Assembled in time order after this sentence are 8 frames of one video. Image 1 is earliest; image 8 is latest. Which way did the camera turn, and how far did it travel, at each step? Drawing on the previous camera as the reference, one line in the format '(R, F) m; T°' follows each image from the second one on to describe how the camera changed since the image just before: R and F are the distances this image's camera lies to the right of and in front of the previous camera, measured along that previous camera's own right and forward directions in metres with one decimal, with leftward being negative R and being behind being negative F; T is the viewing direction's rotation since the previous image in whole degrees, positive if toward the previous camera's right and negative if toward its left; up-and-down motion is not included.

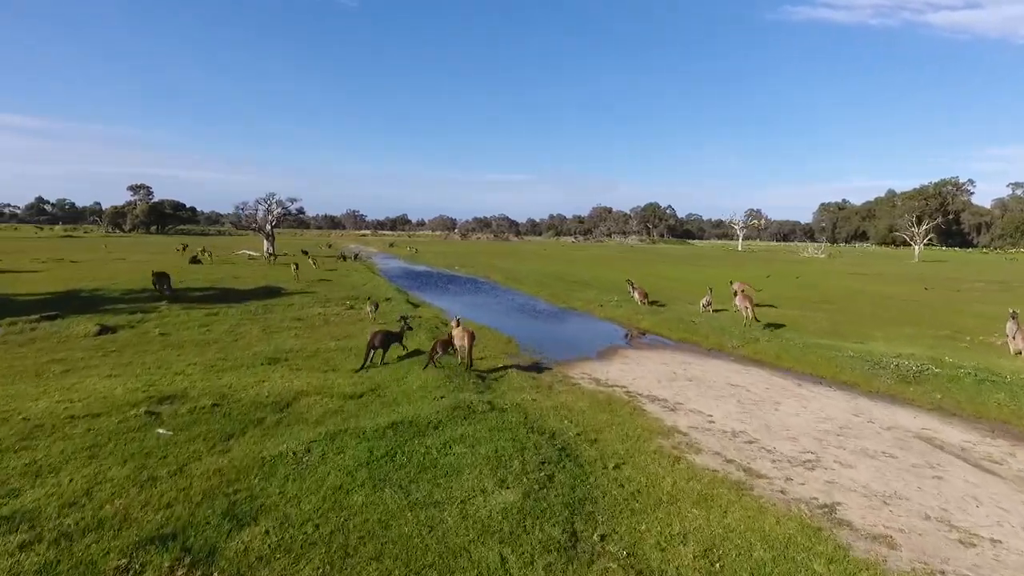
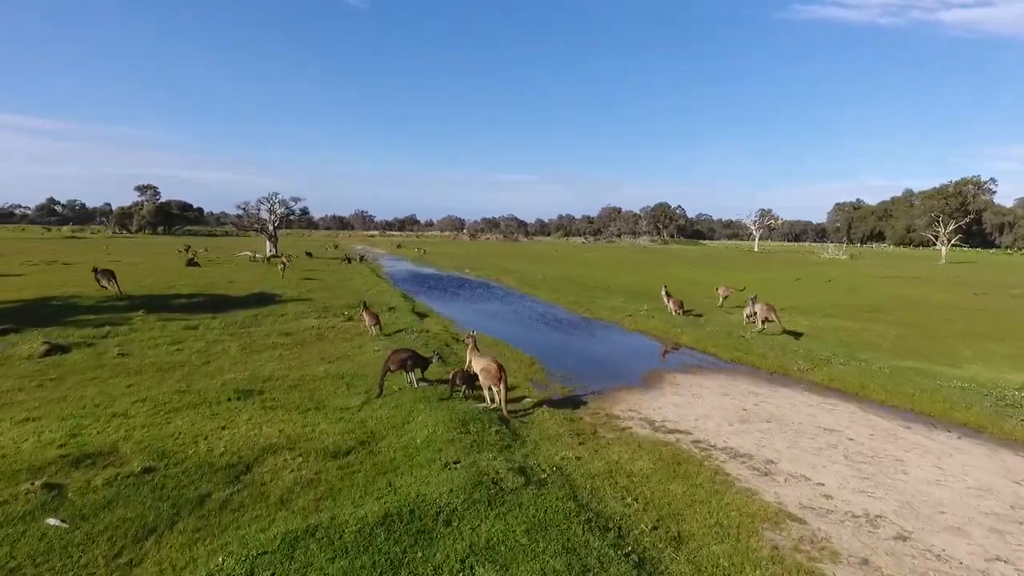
(-0.5, +3.4) m; -1°
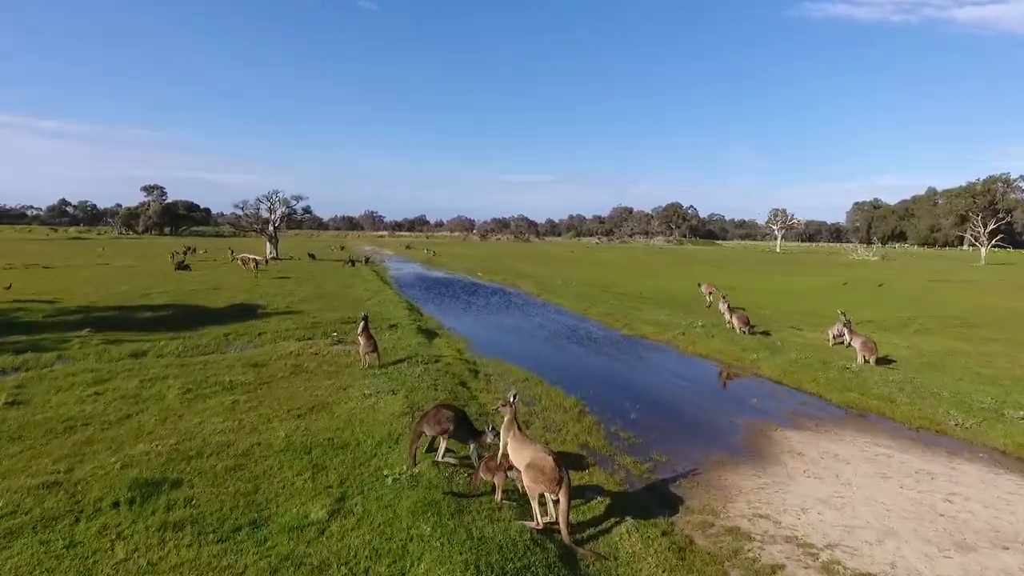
(-0.7, +5.1) m; -1°
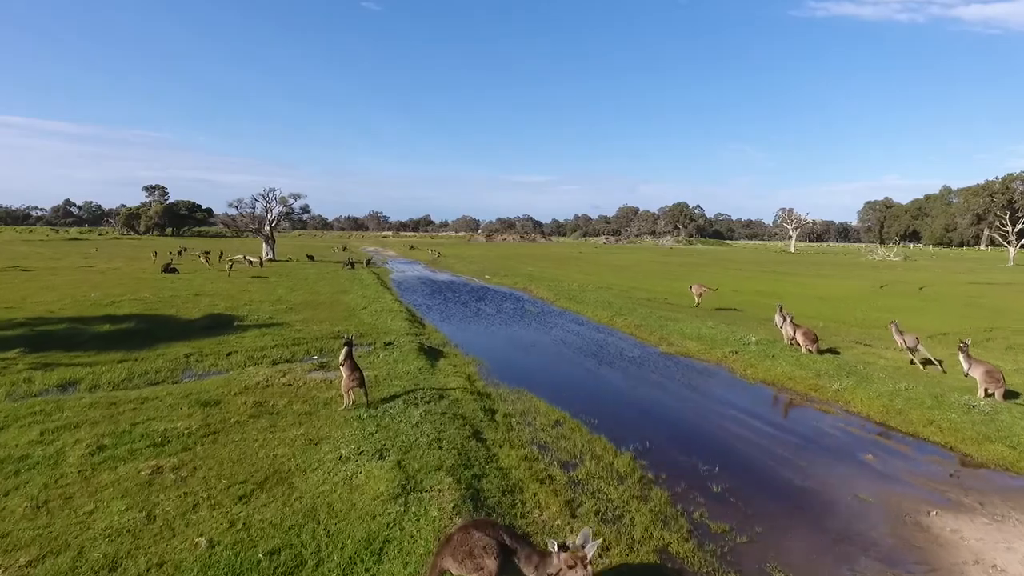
(-0.5, +3.9) m; 0°
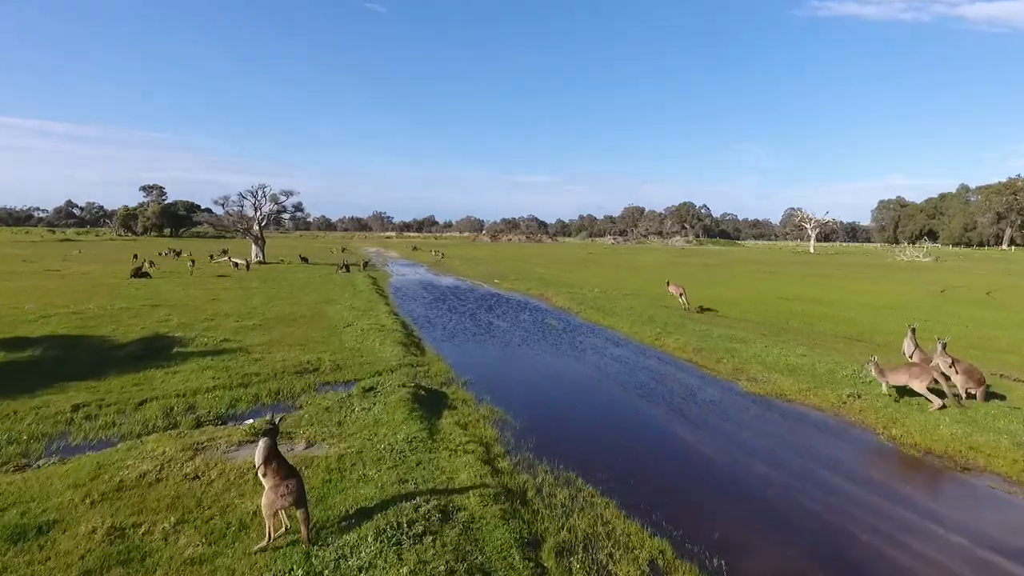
(-0.7, +5.9) m; 0°
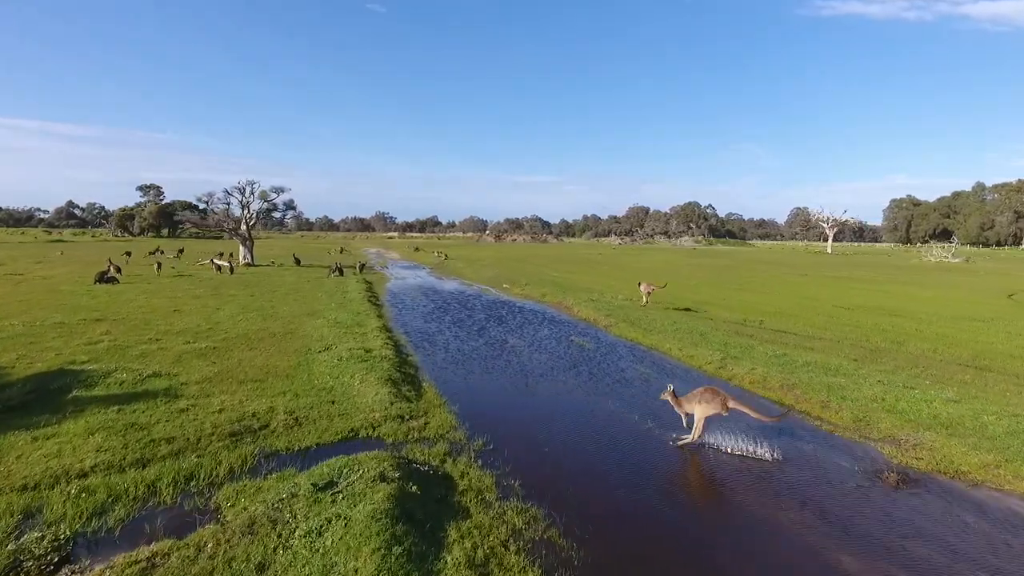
(-0.6, +5.3) m; 0°
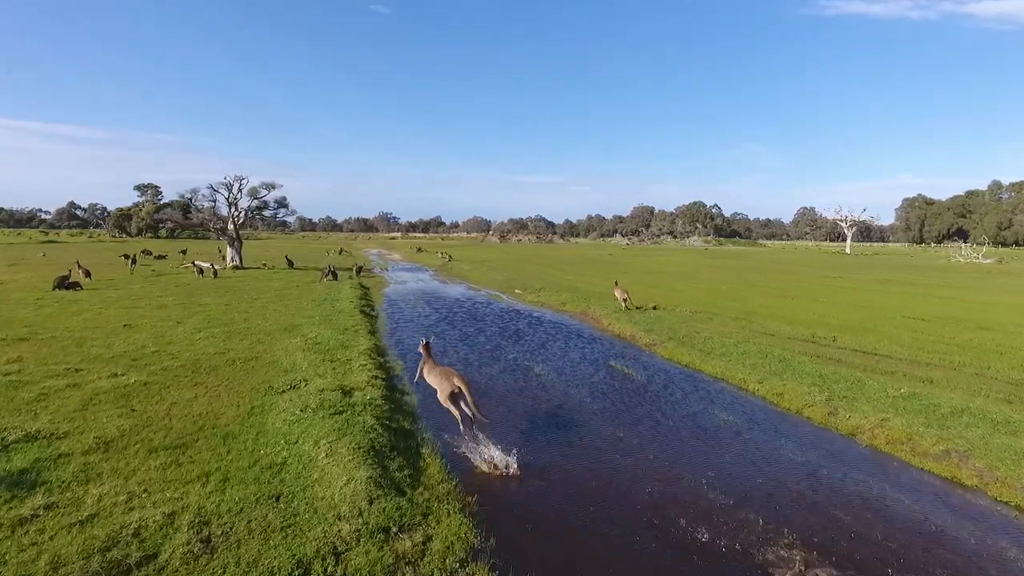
(-0.6, +5.0) m; 0°
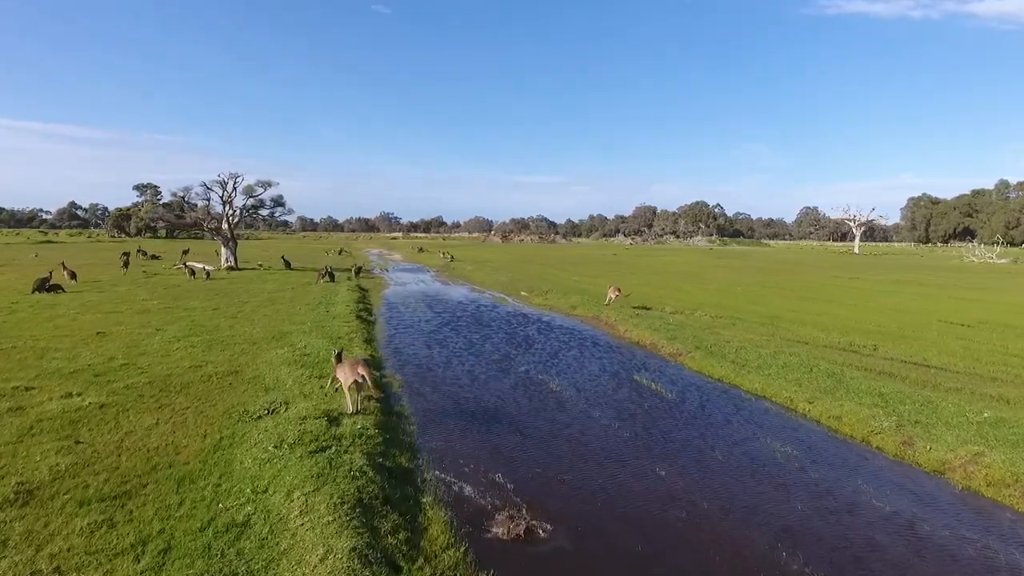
(-0.3, +2.1) m; 0°
